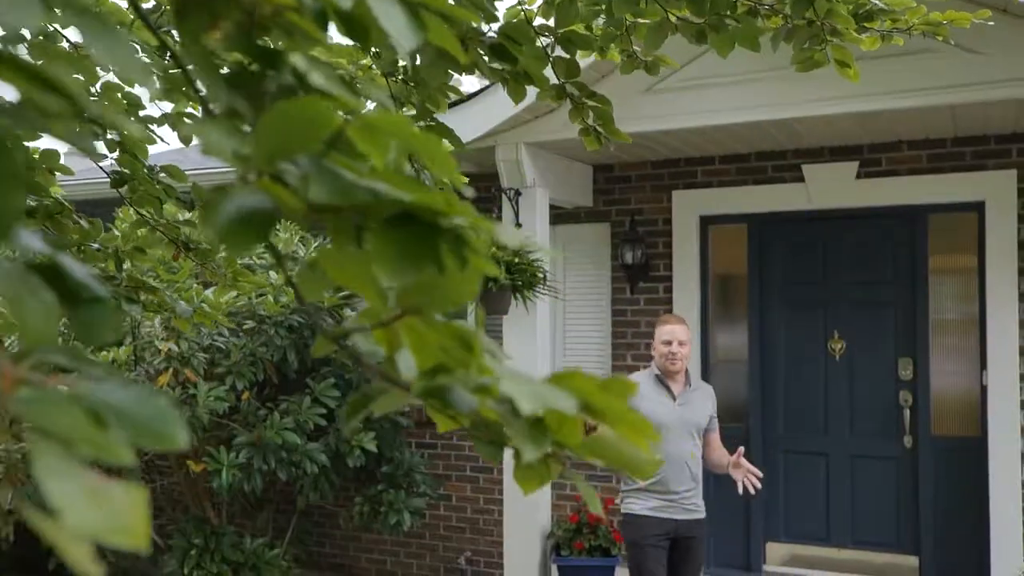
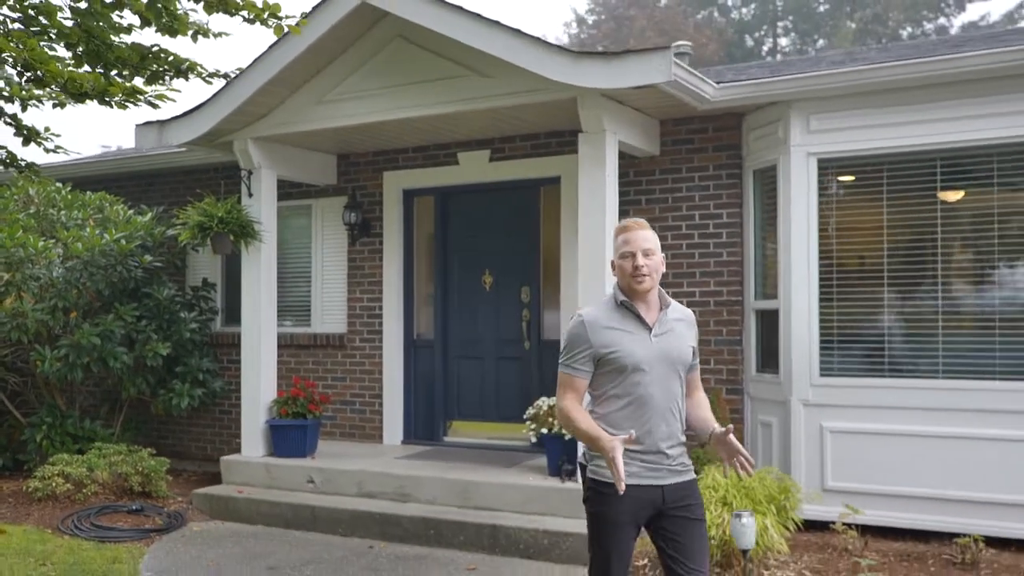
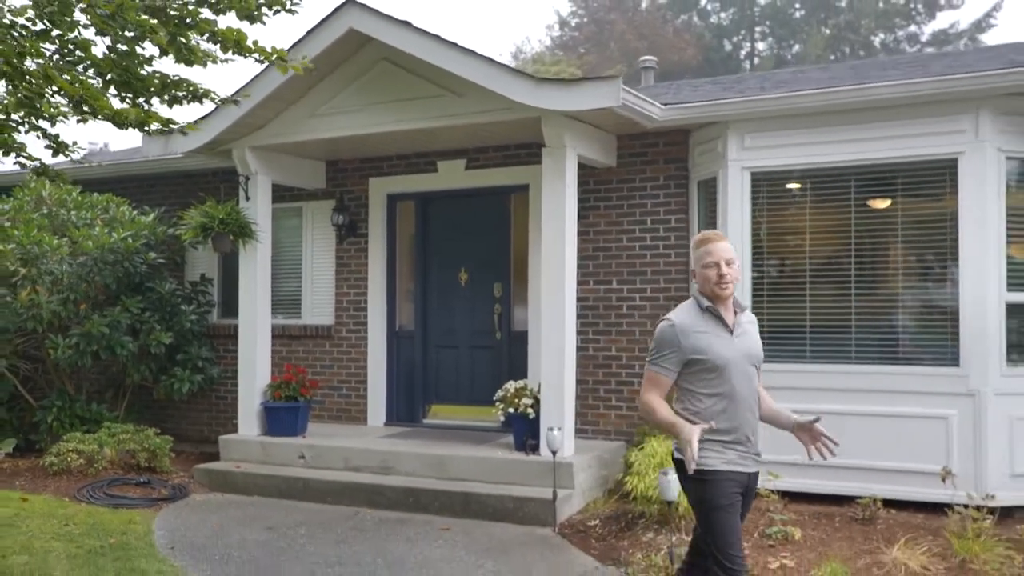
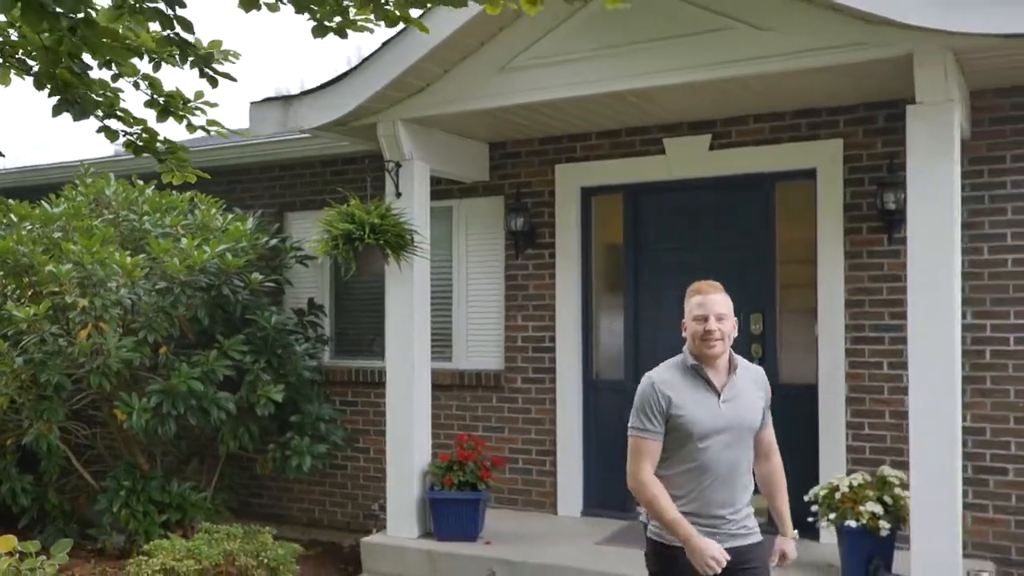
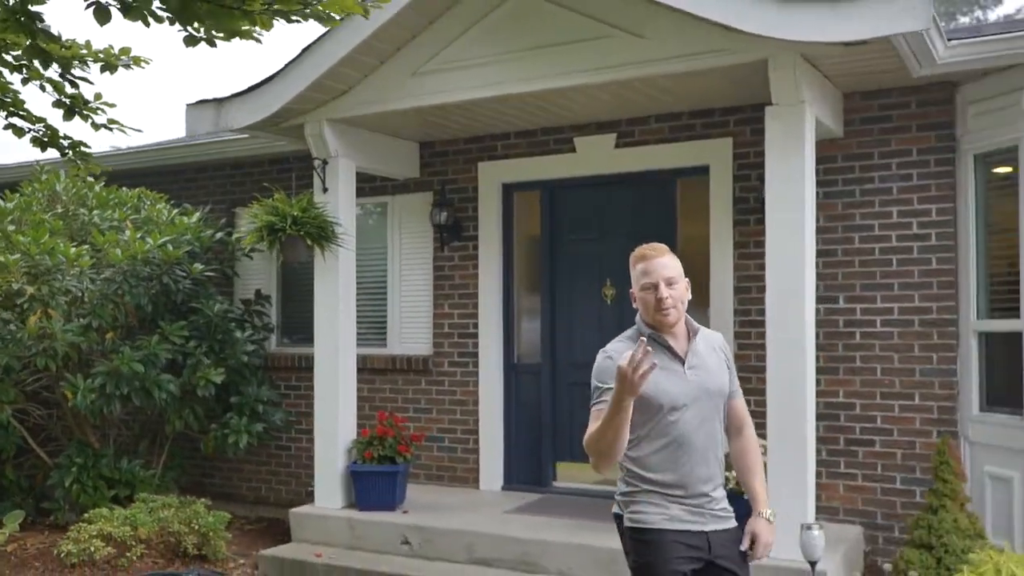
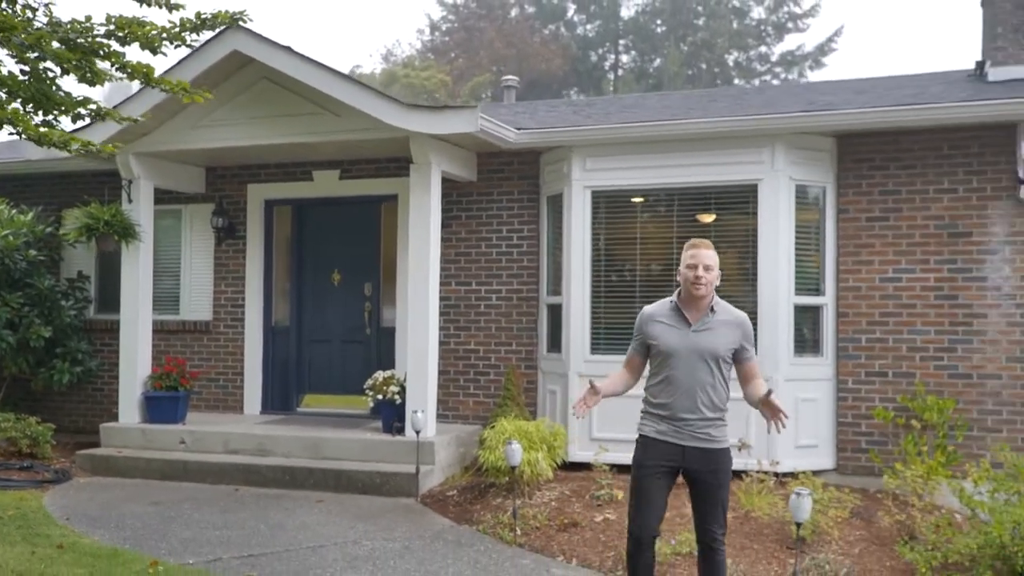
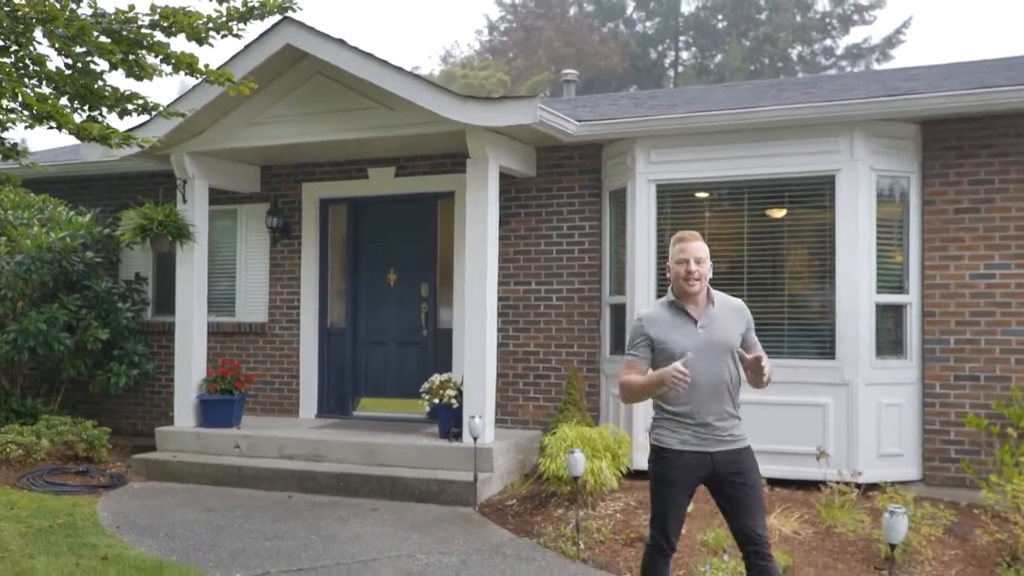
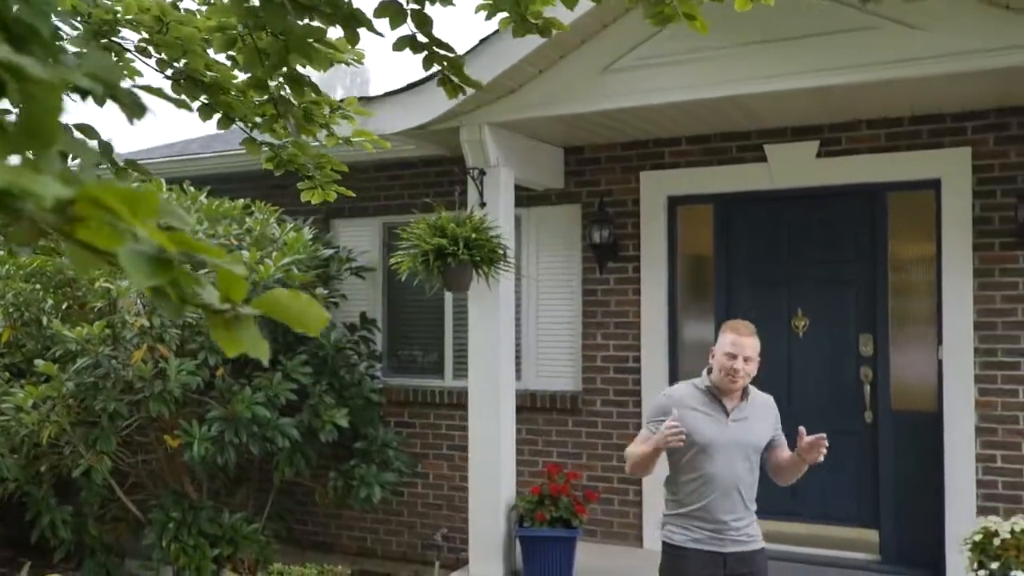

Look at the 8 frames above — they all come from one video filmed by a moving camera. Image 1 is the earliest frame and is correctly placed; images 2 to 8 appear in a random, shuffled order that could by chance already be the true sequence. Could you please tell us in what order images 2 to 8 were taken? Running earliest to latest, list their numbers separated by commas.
8, 4, 5, 2, 3, 7, 6
